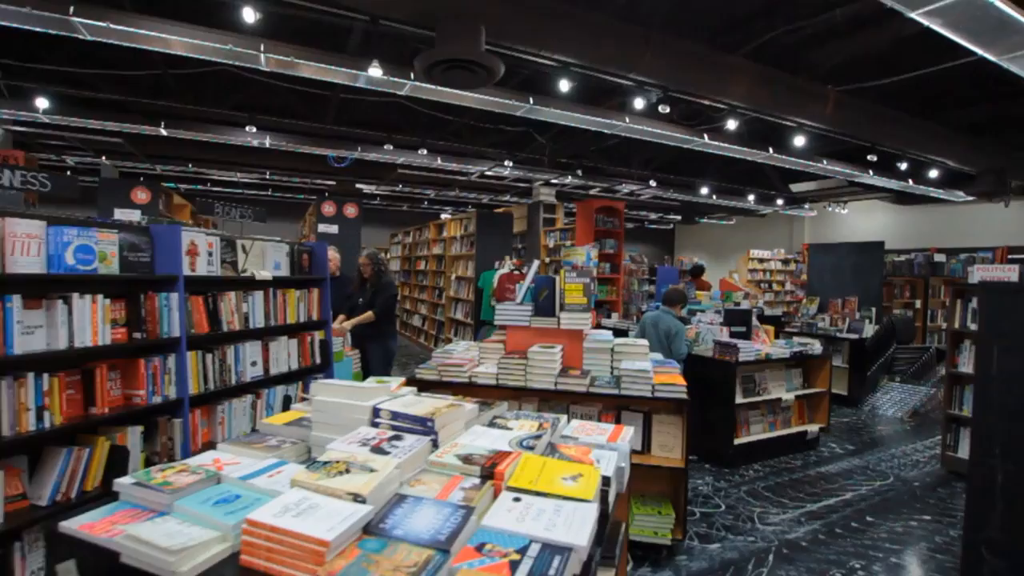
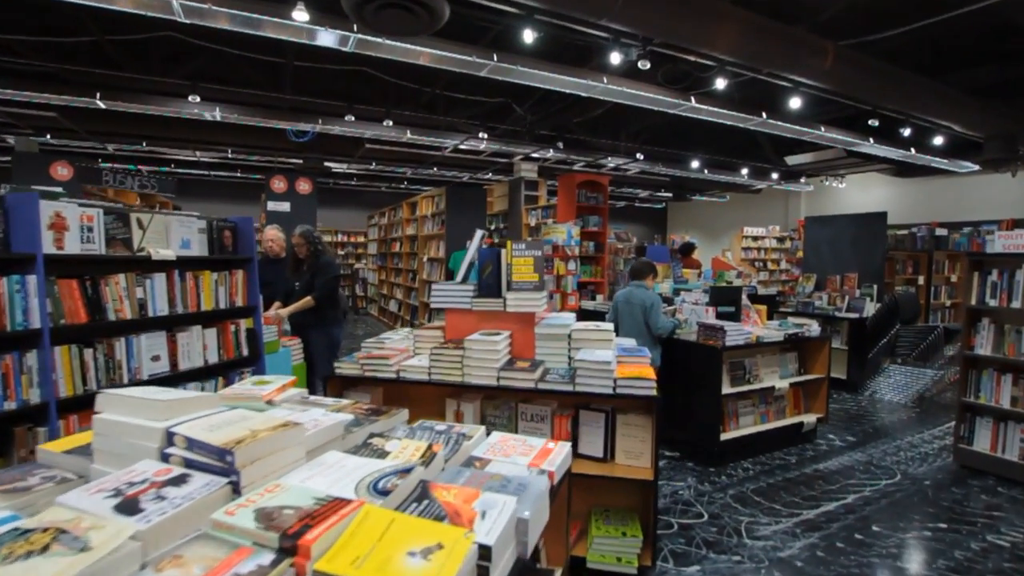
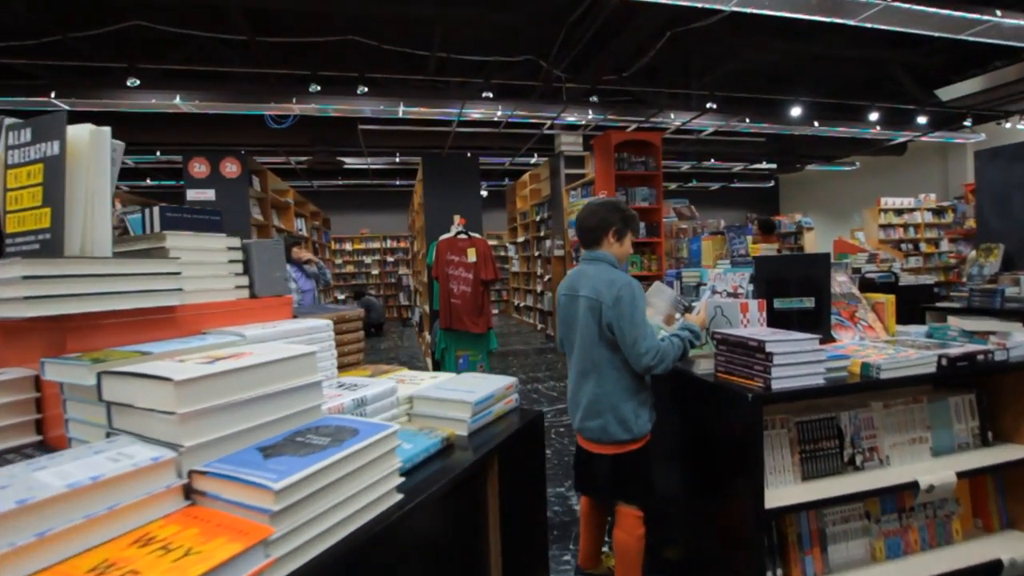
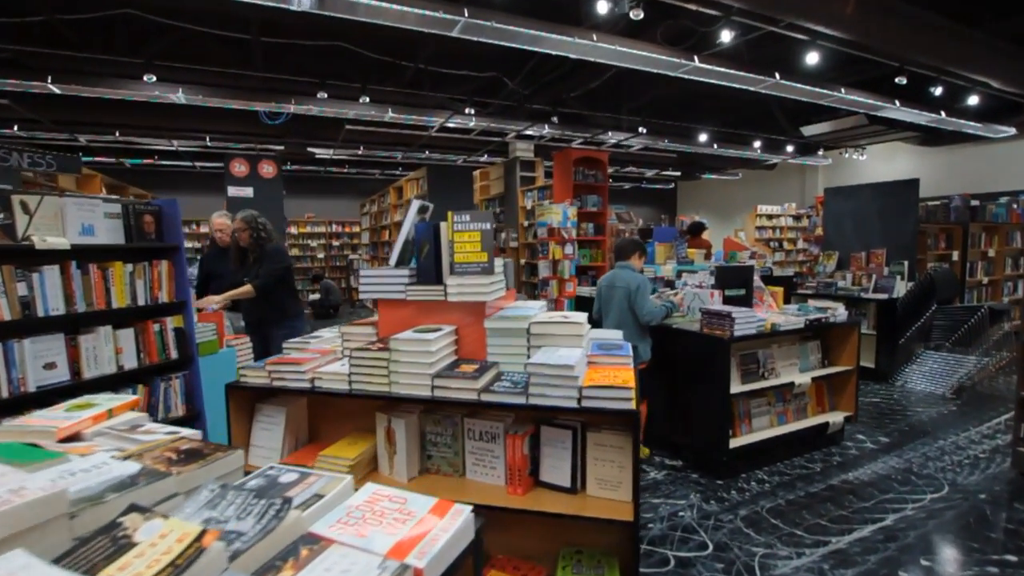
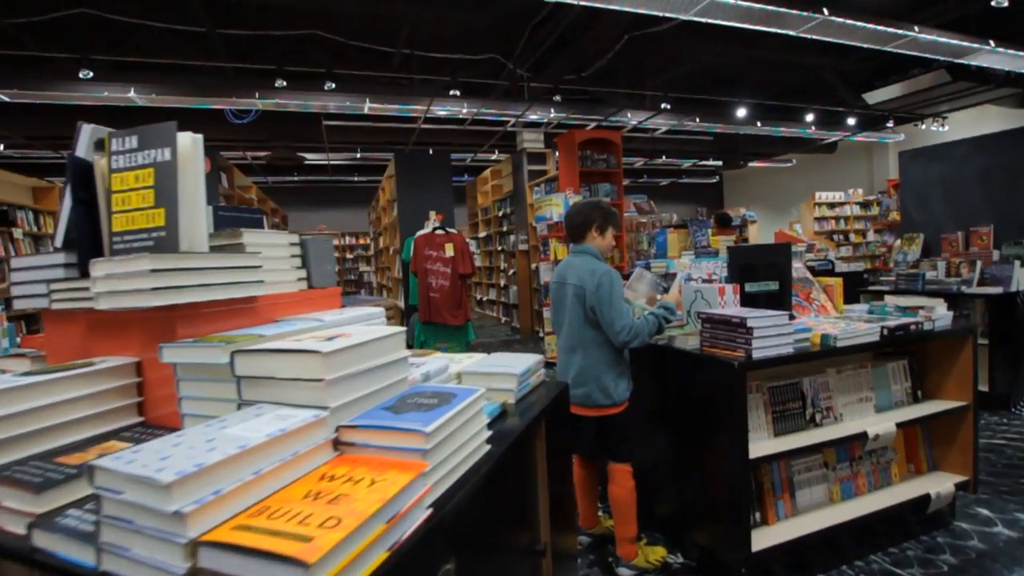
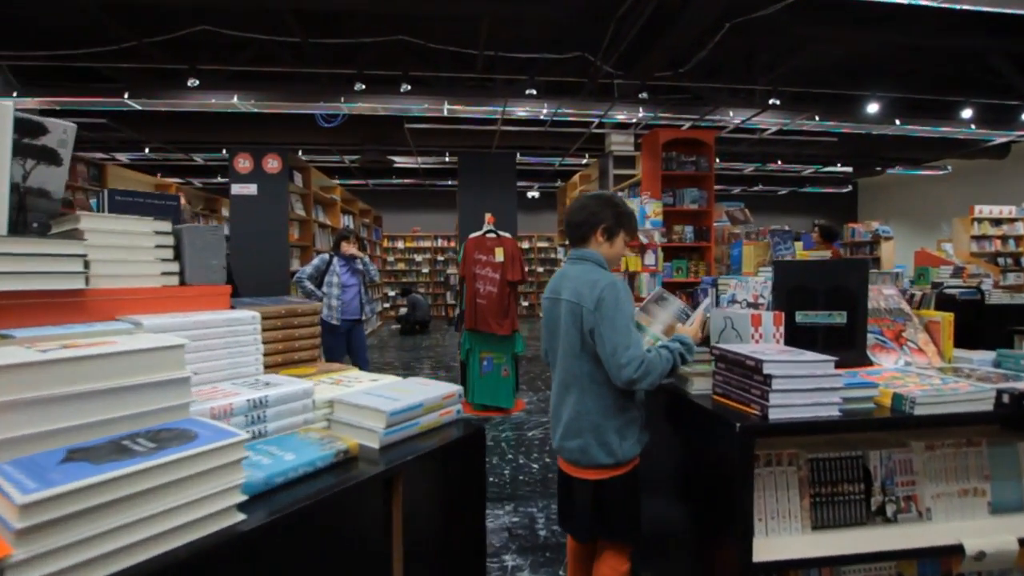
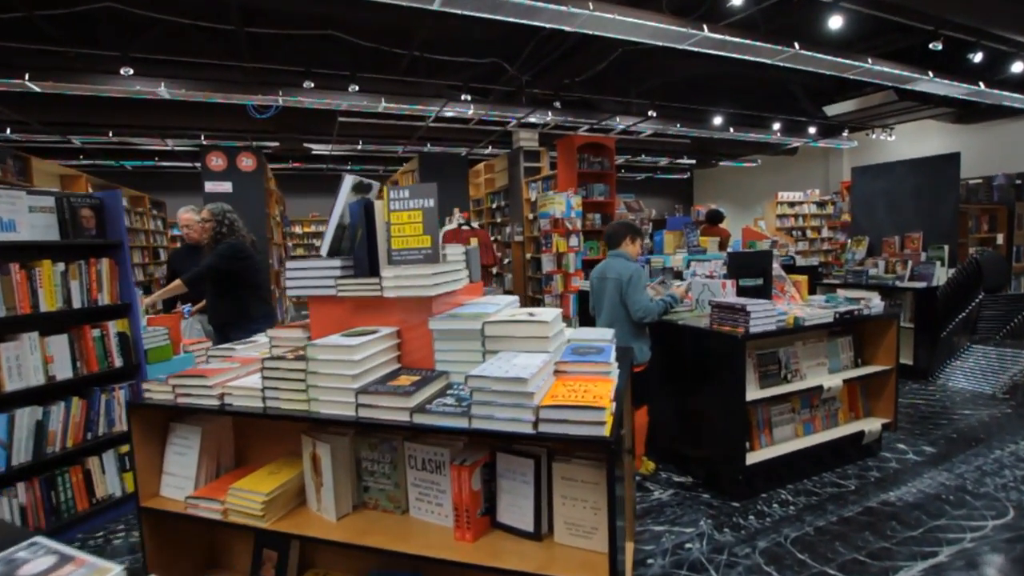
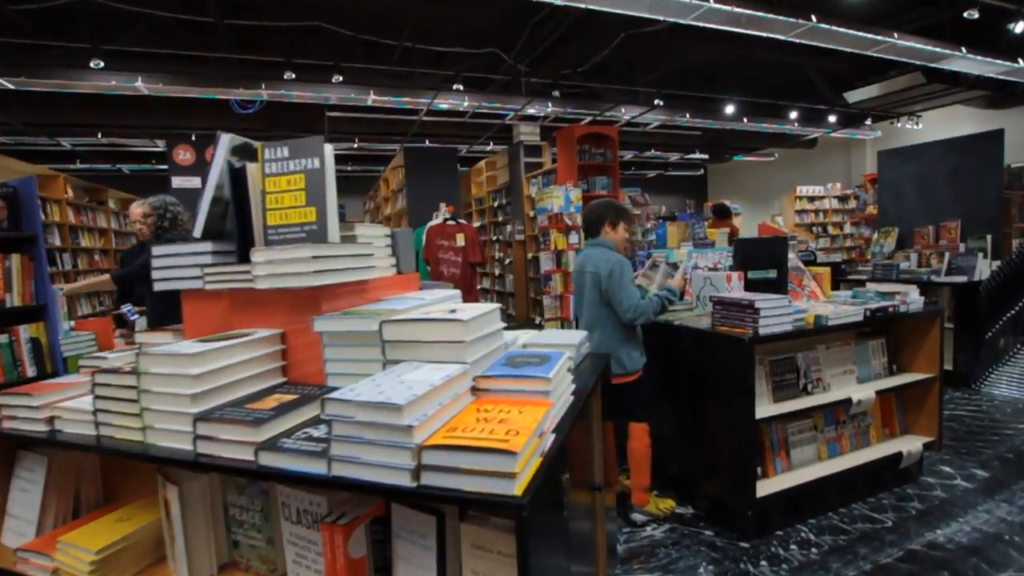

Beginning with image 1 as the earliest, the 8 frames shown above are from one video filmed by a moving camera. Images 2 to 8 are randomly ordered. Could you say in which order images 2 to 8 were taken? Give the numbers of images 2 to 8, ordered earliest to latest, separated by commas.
2, 4, 7, 8, 5, 3, 6
